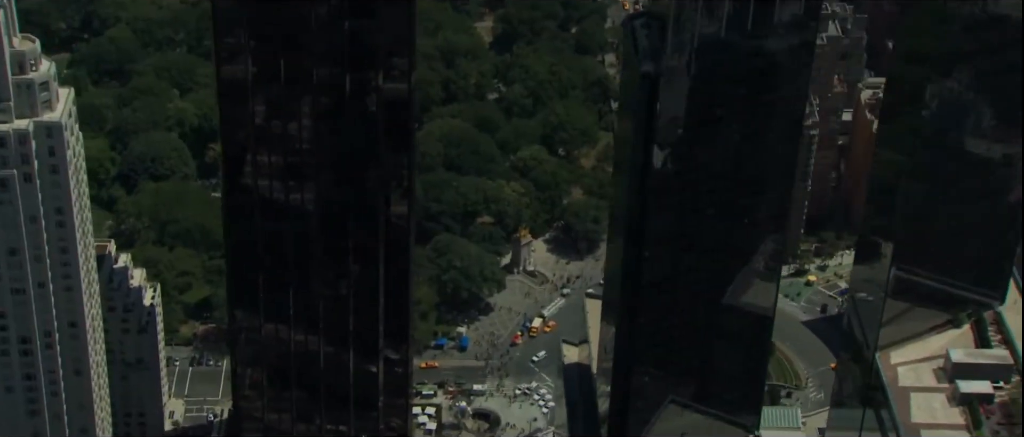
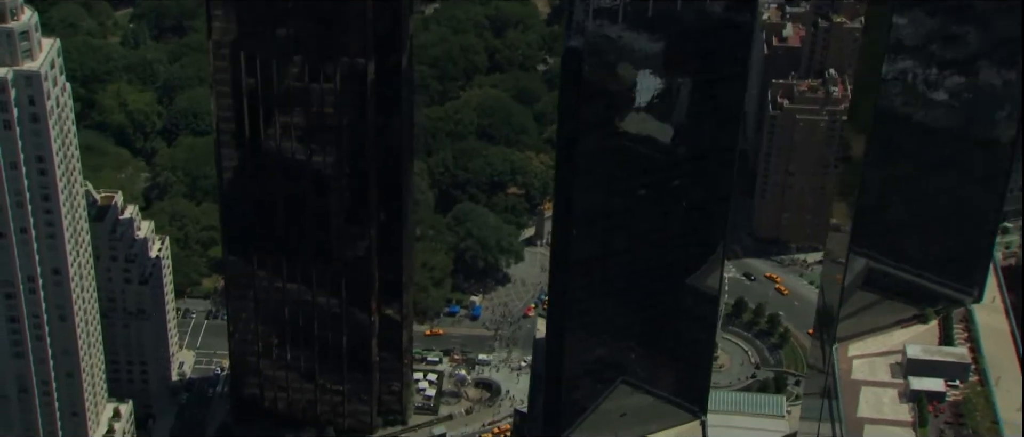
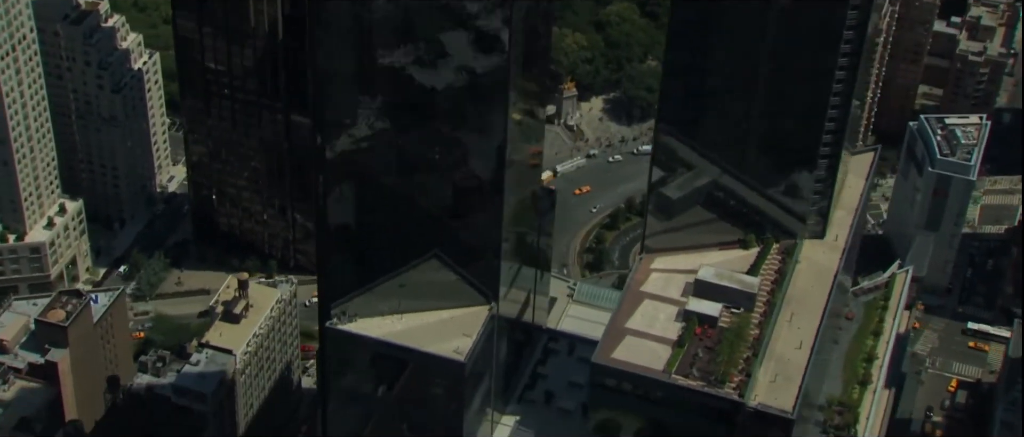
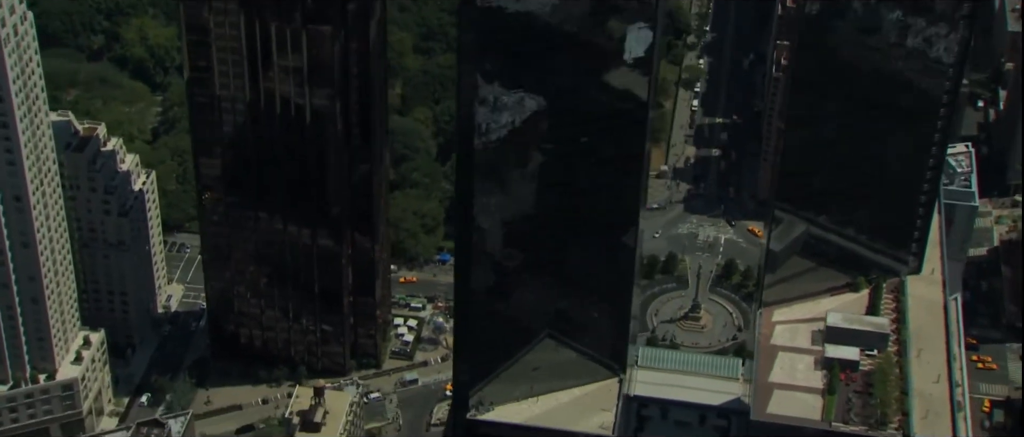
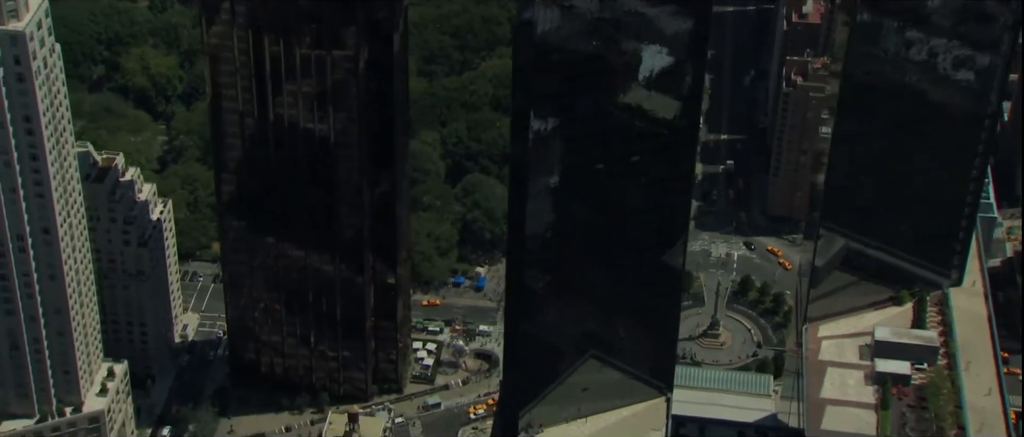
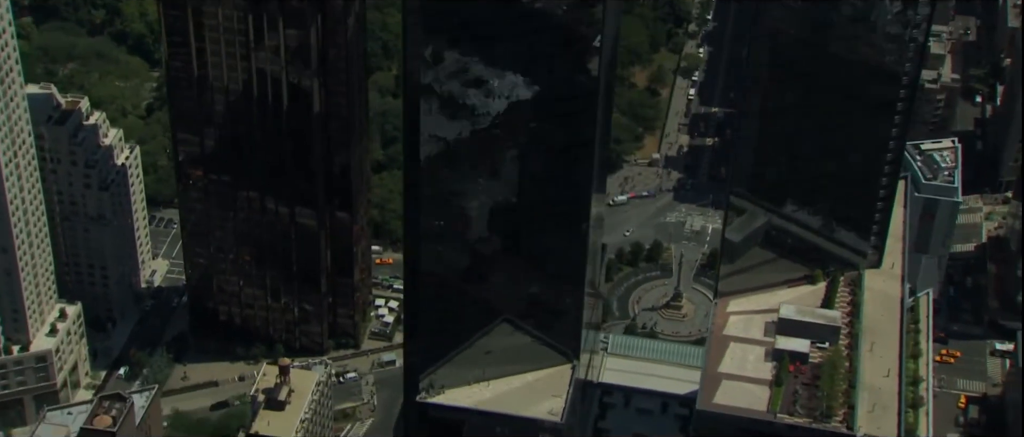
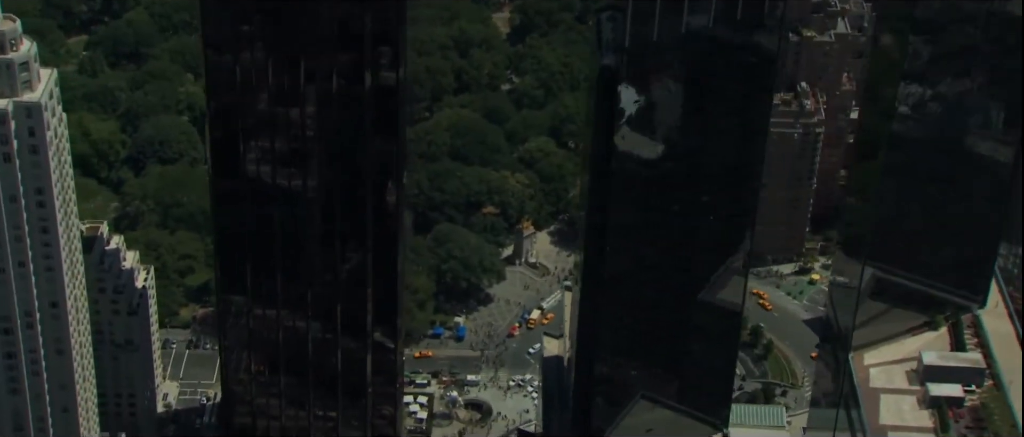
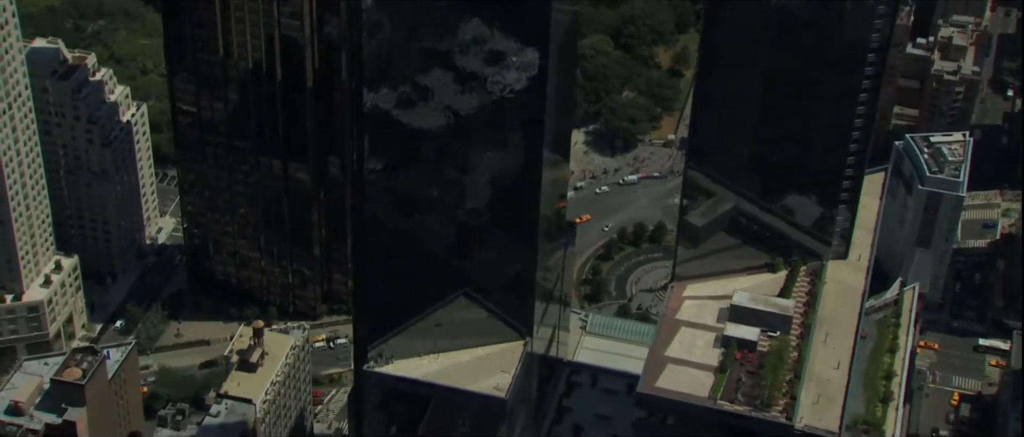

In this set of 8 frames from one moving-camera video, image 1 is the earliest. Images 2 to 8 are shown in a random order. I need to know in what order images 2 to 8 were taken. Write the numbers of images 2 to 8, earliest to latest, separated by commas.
7, 2, 5, 4, 6, 8, 3
